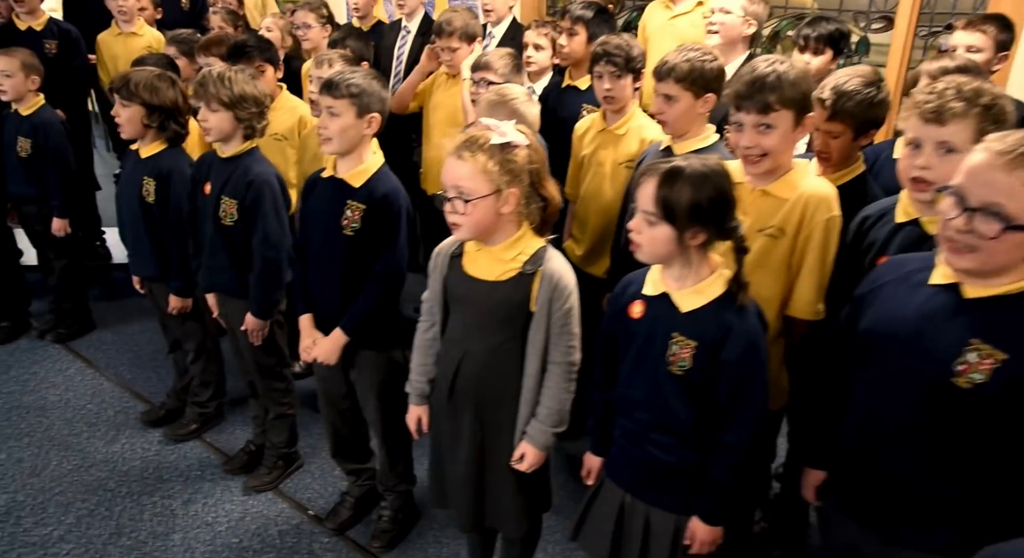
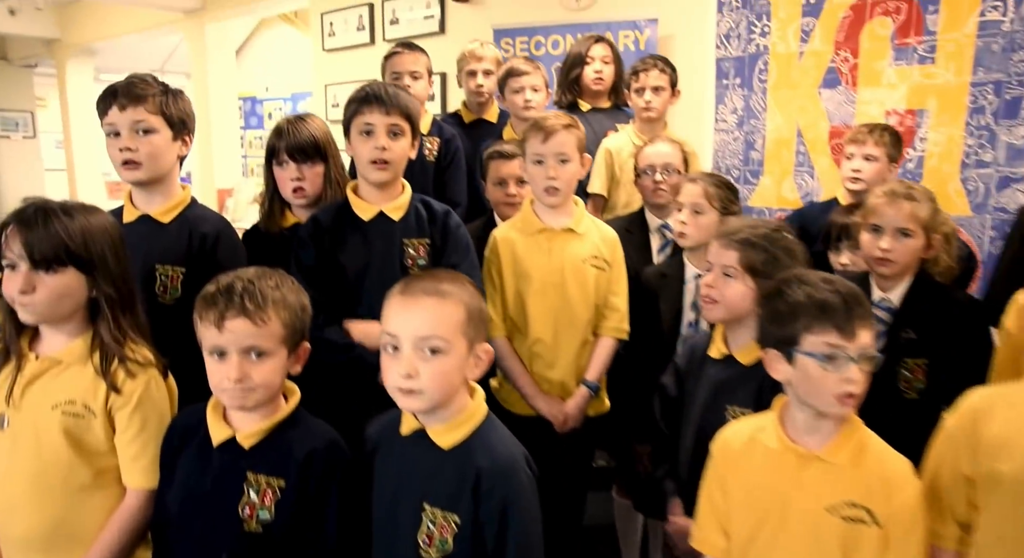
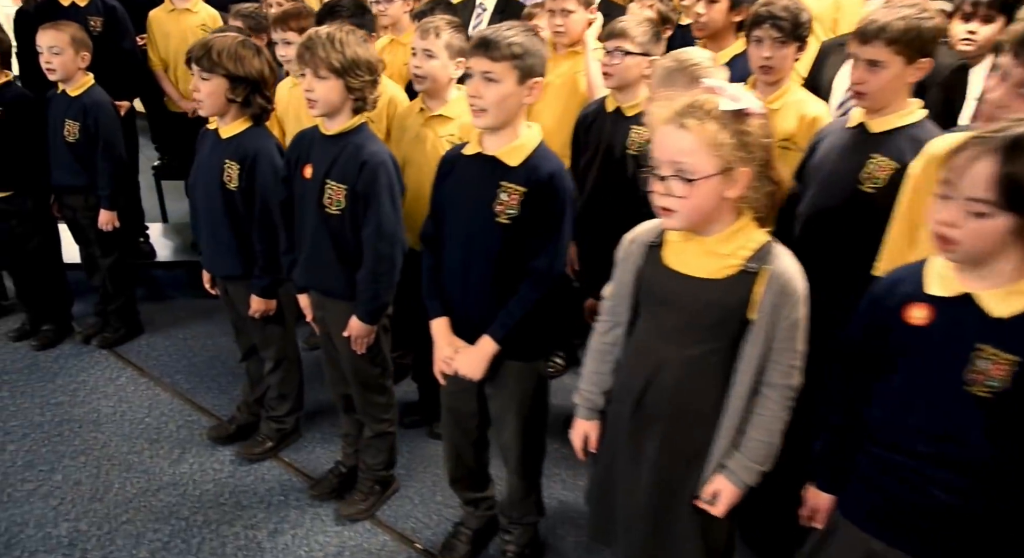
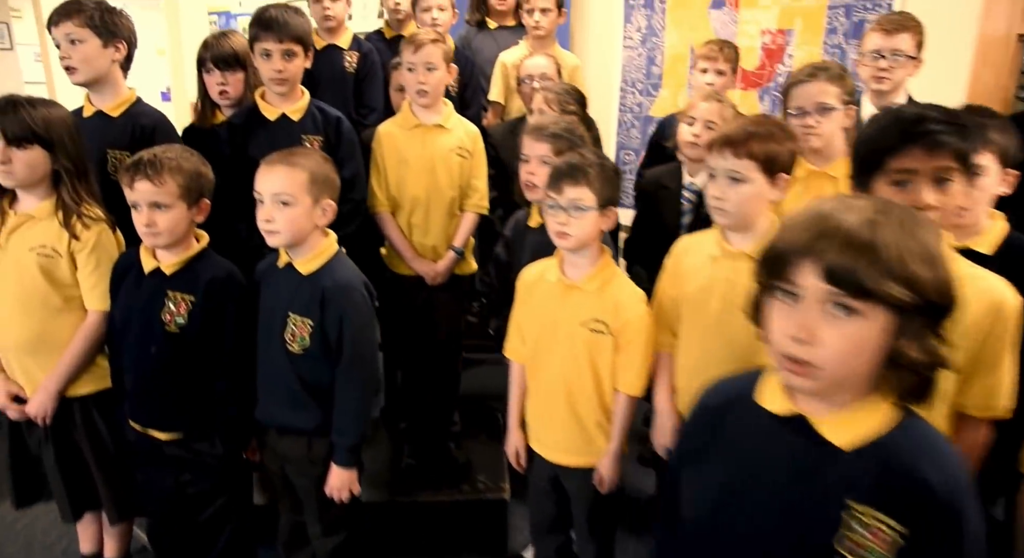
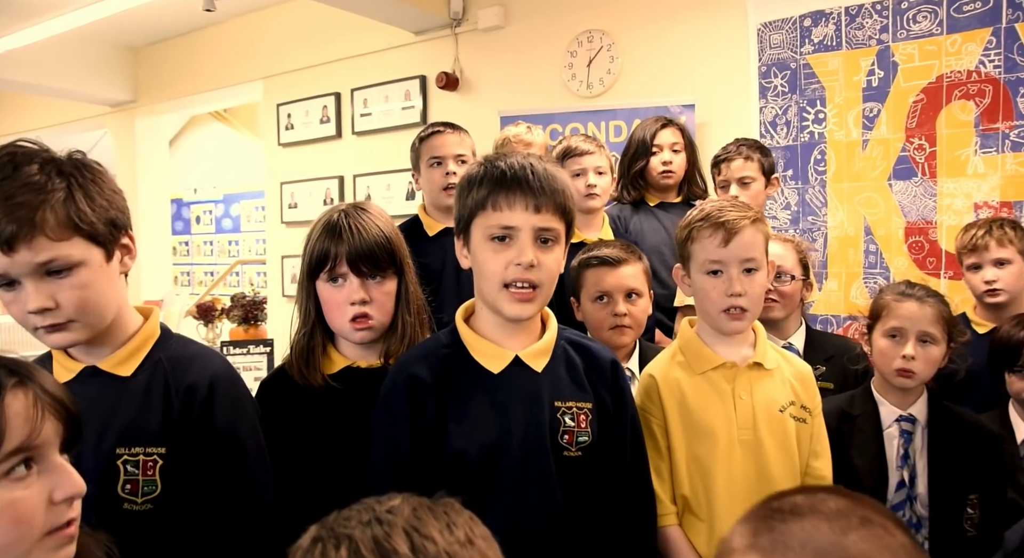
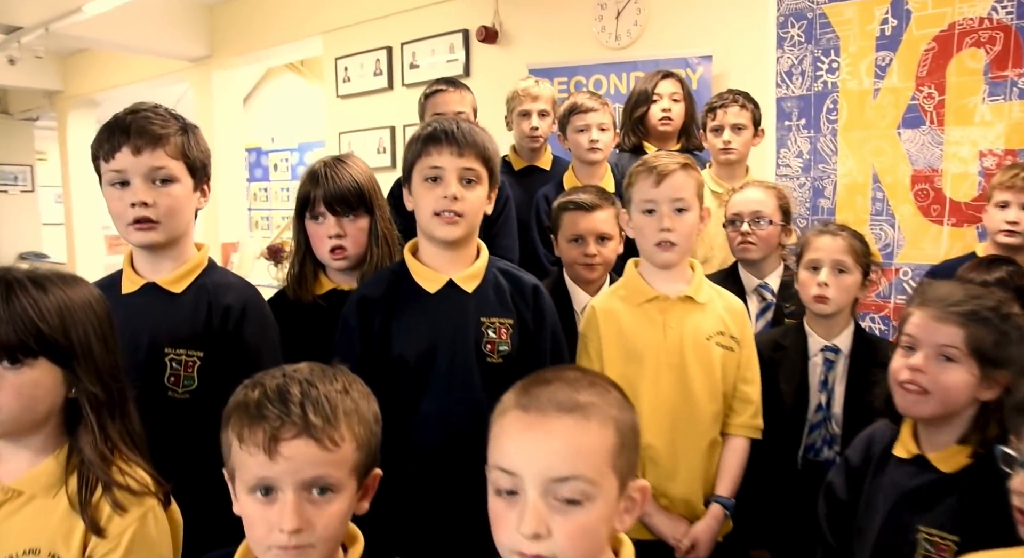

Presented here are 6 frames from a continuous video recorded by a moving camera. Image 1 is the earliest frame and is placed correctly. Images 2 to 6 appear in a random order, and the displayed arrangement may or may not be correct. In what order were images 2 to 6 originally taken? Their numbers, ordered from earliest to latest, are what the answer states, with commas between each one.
3, 4, 2, 6, 5
